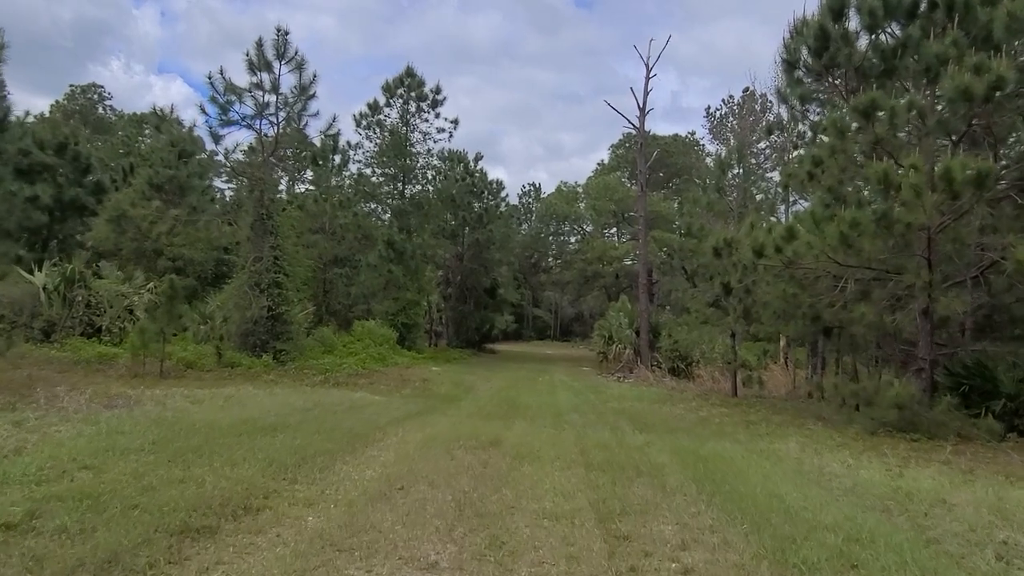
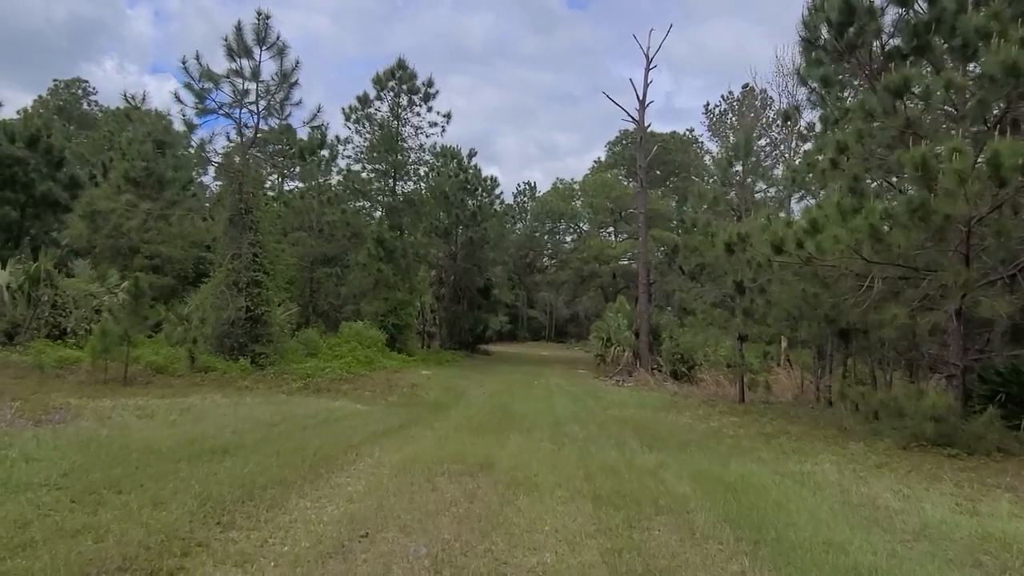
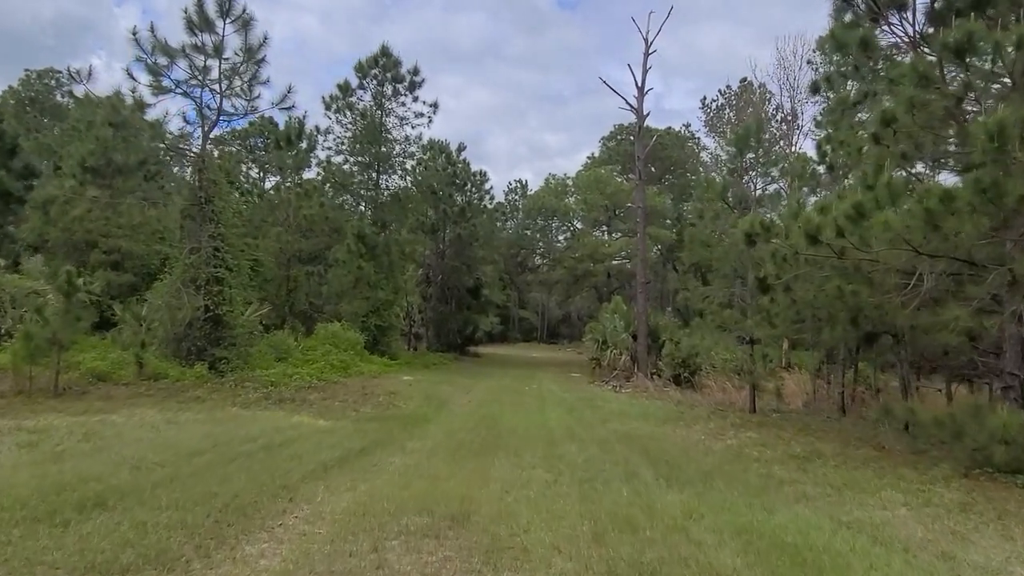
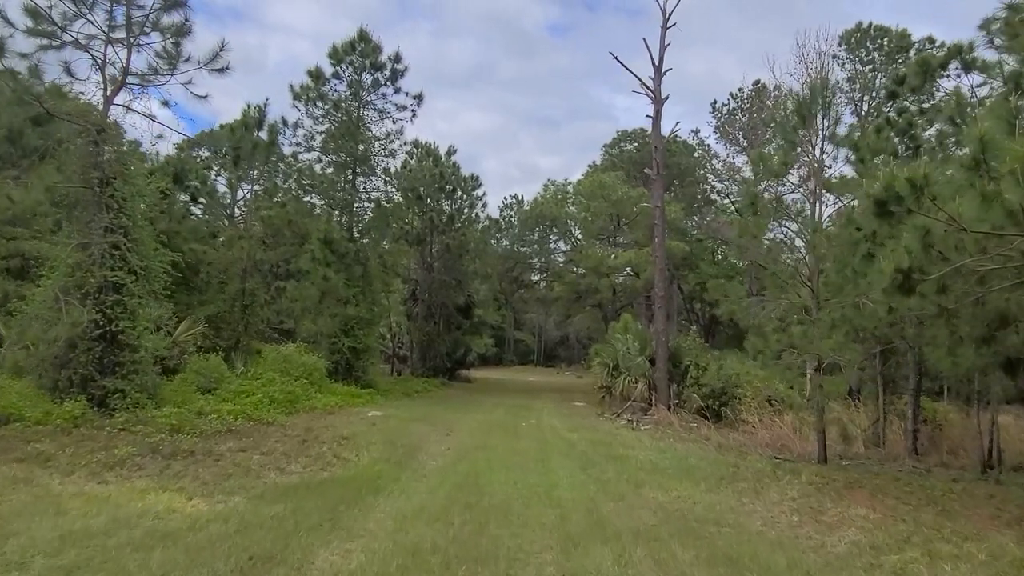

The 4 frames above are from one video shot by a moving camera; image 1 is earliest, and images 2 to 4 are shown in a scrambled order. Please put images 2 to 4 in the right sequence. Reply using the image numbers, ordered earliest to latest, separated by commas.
2, 3, 4
